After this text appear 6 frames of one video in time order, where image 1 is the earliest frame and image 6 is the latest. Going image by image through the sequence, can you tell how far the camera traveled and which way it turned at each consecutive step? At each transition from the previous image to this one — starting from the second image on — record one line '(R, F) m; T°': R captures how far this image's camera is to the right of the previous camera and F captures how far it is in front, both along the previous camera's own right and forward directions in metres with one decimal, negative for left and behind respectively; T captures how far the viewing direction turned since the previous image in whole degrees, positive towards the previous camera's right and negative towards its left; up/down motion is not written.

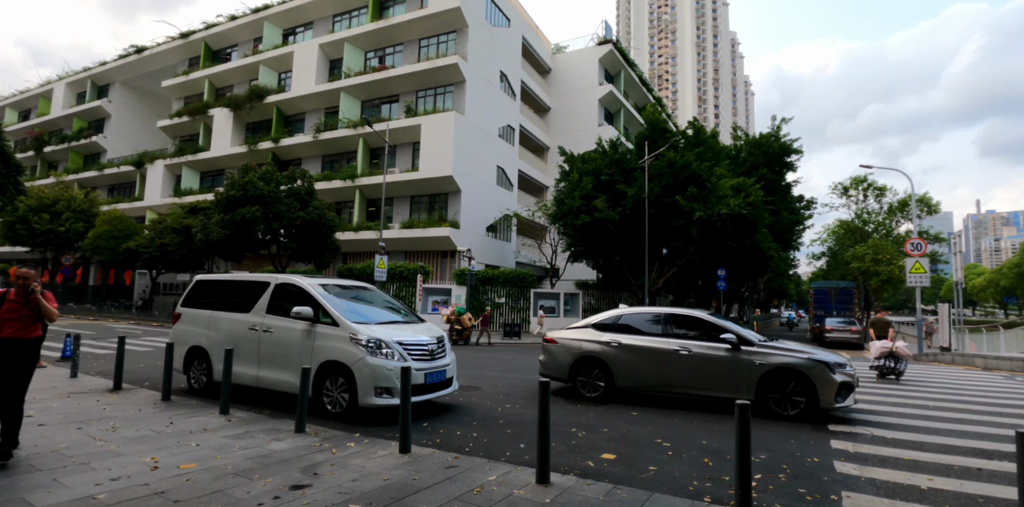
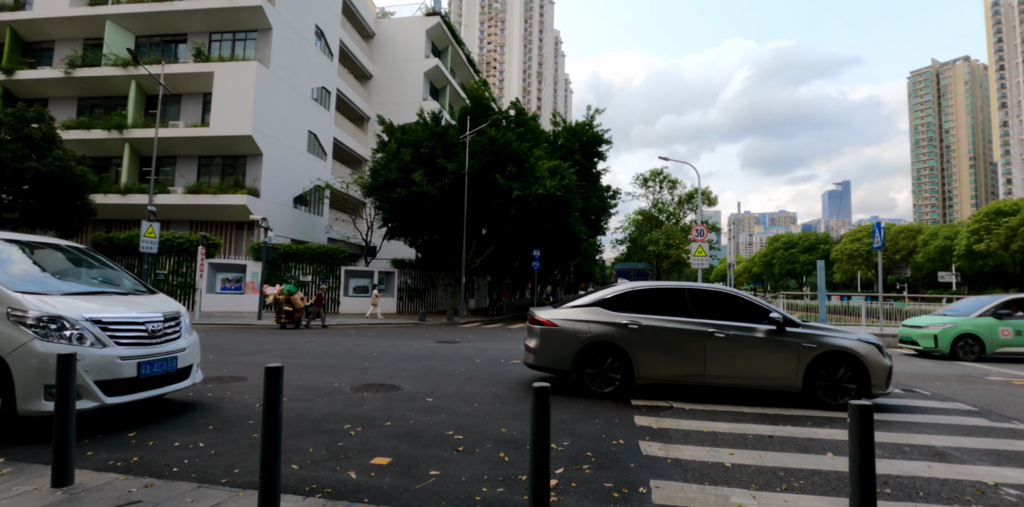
(+0.6, +1.2) m; +20°
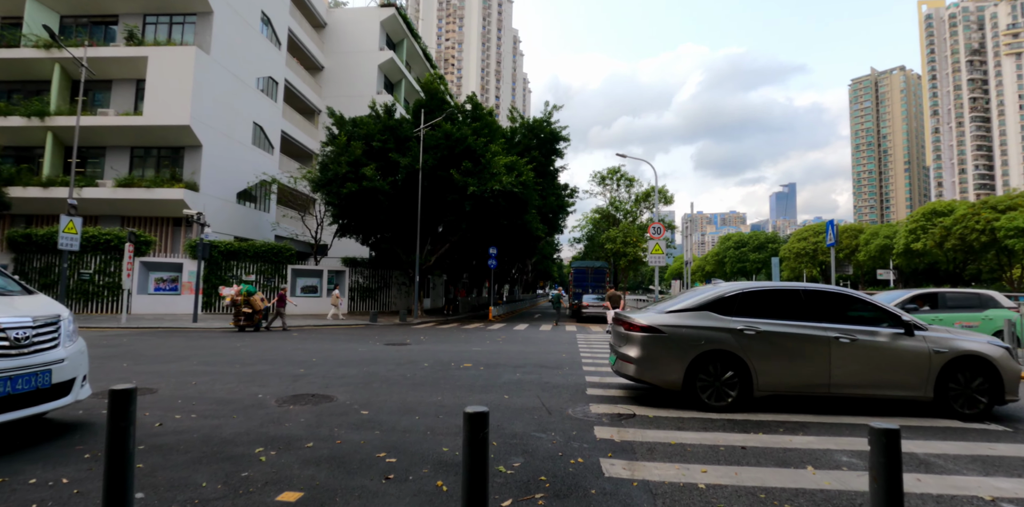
(+0.1, +0.6) m; +5°
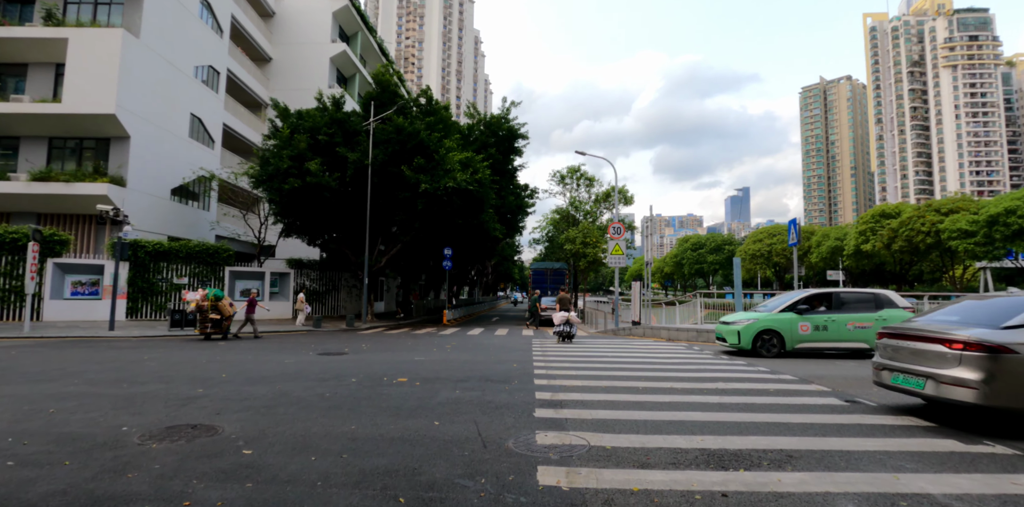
(+0.3, +1.0) m; +4°
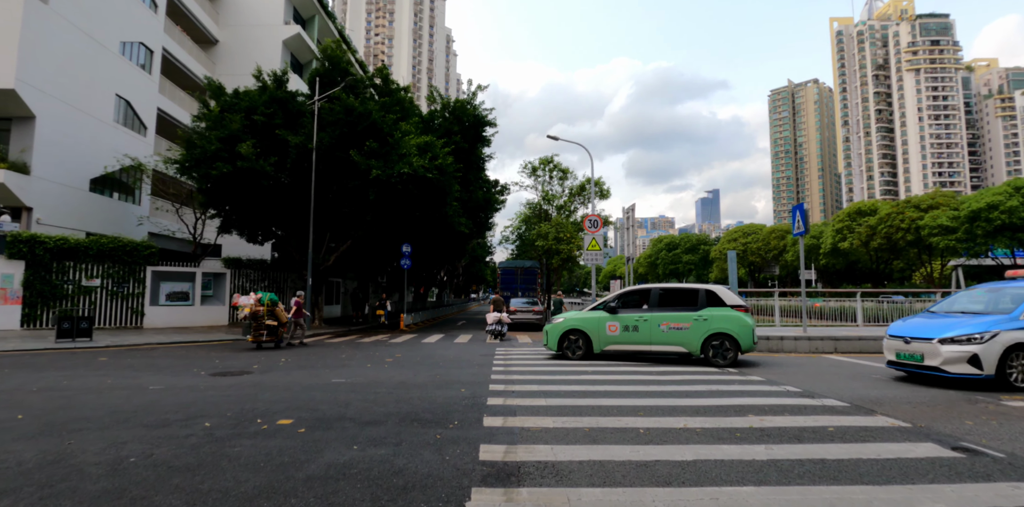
(+0.4, +2.3) m; +3°
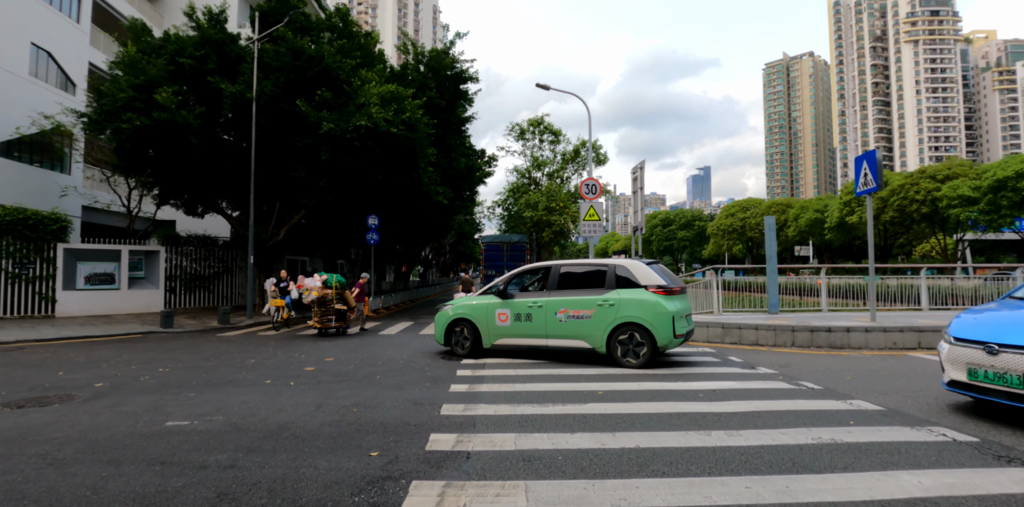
(+0.2, +2.9) m; +1°
